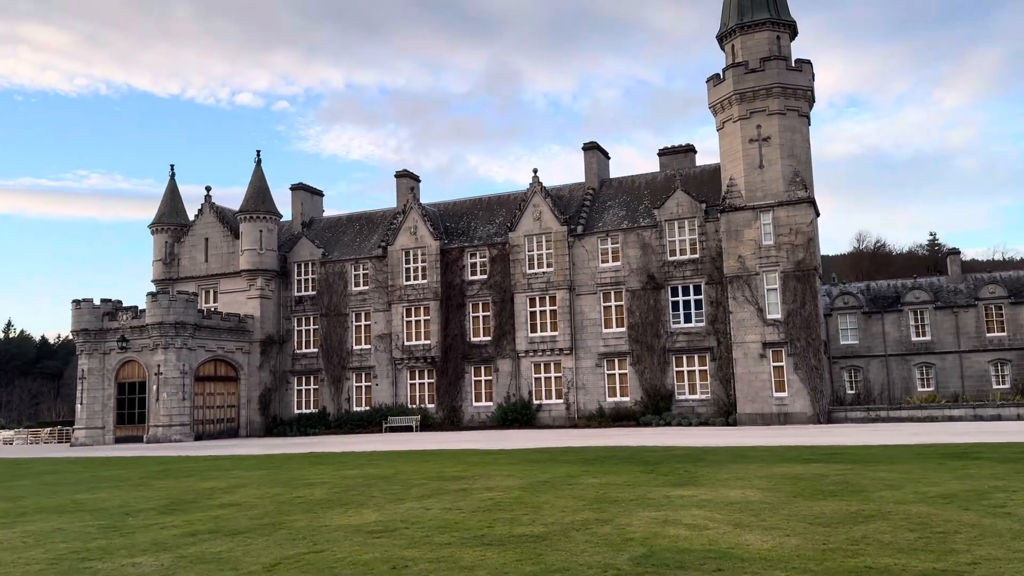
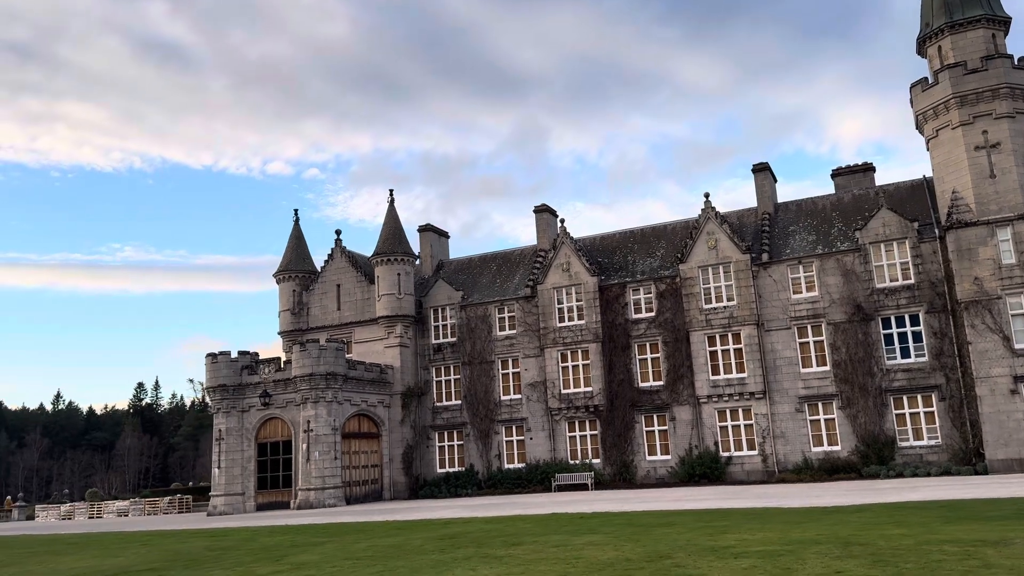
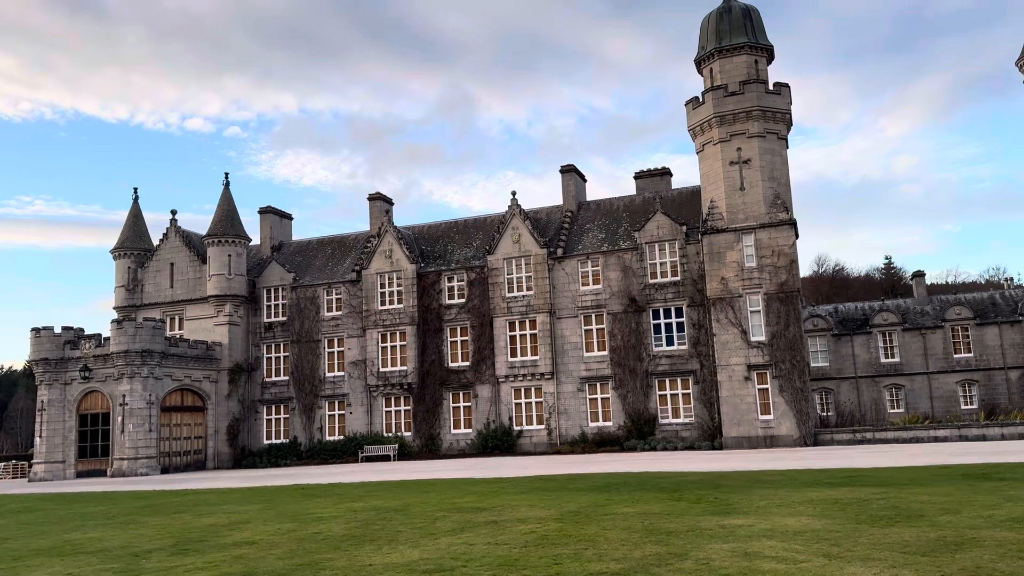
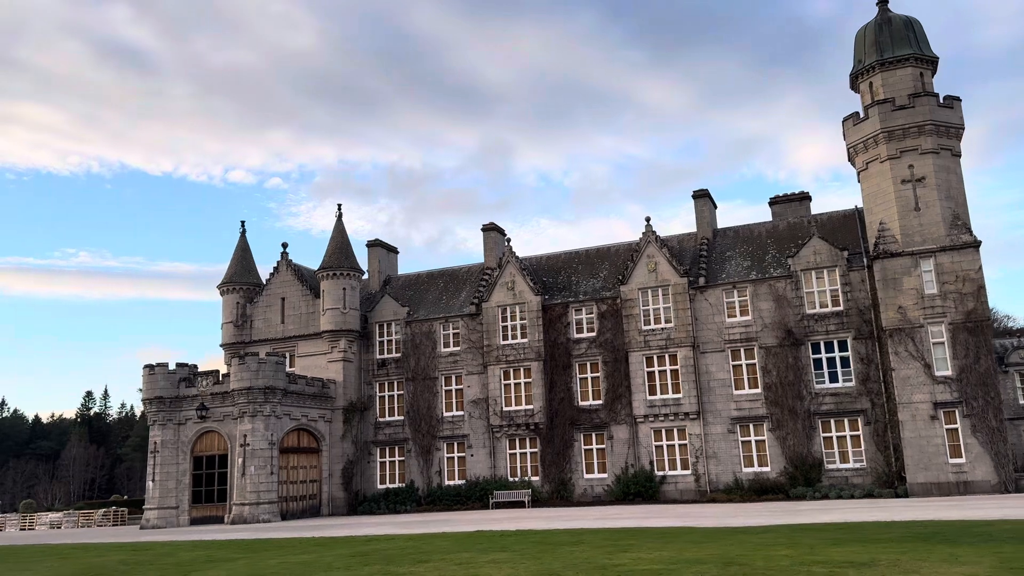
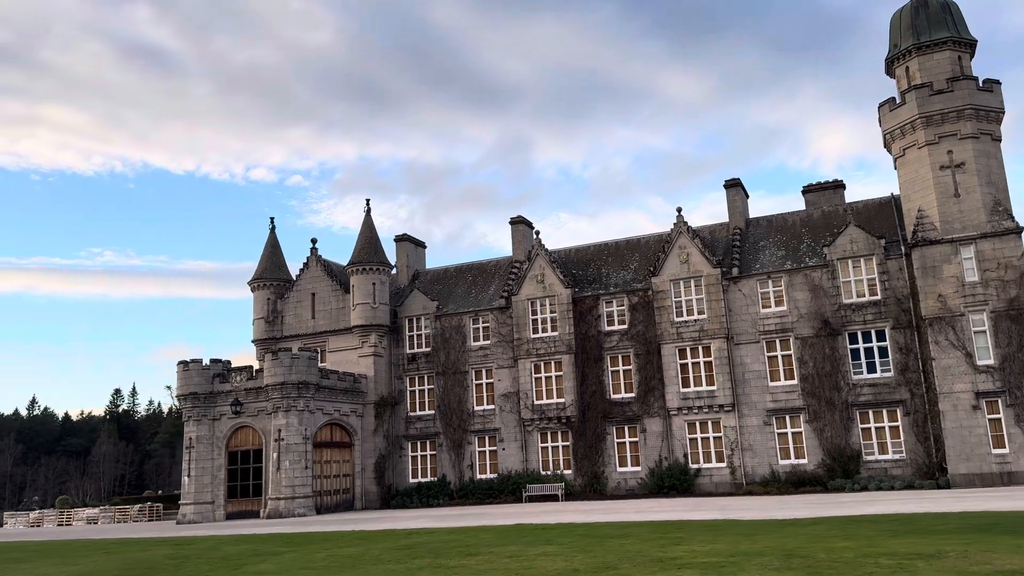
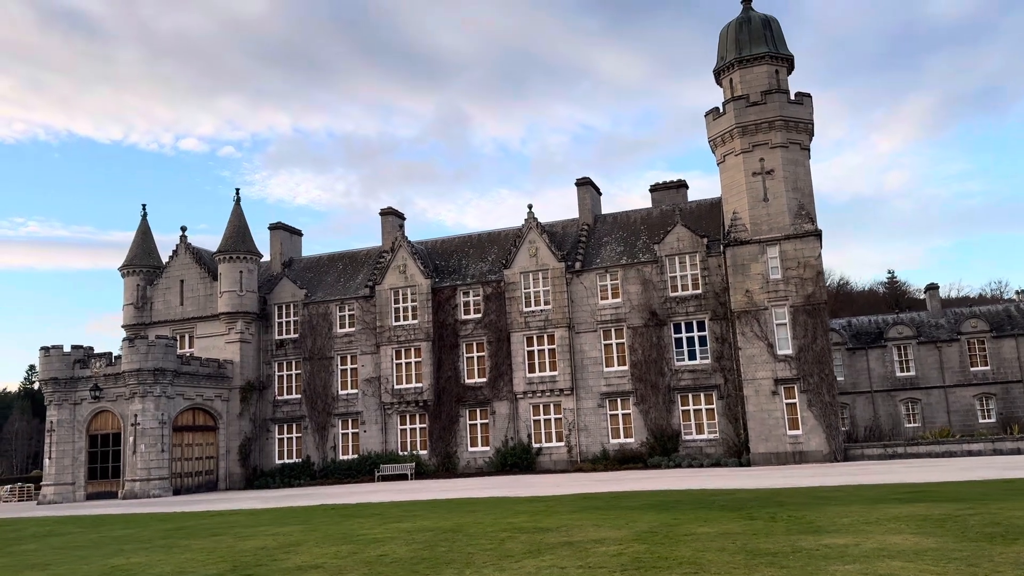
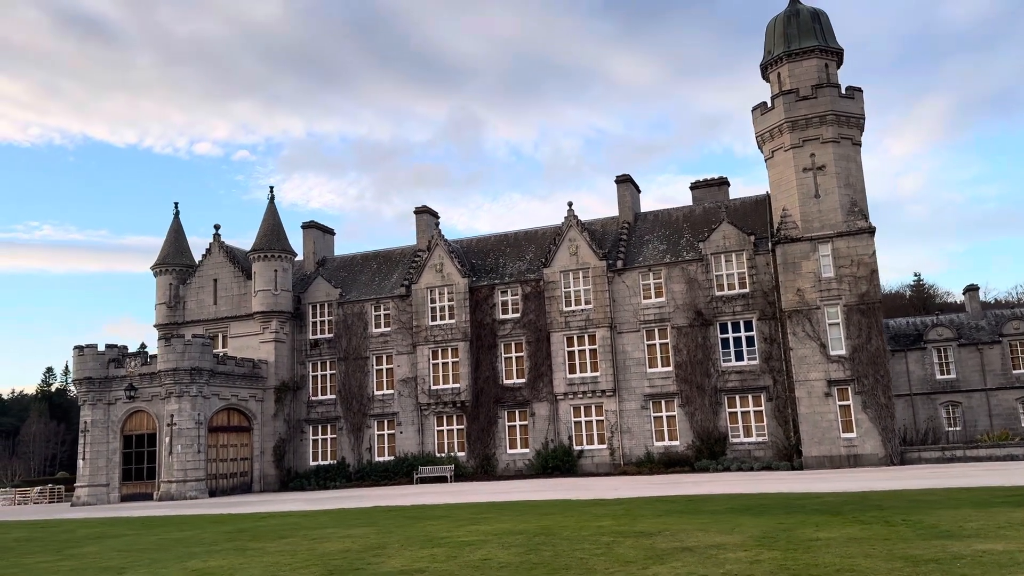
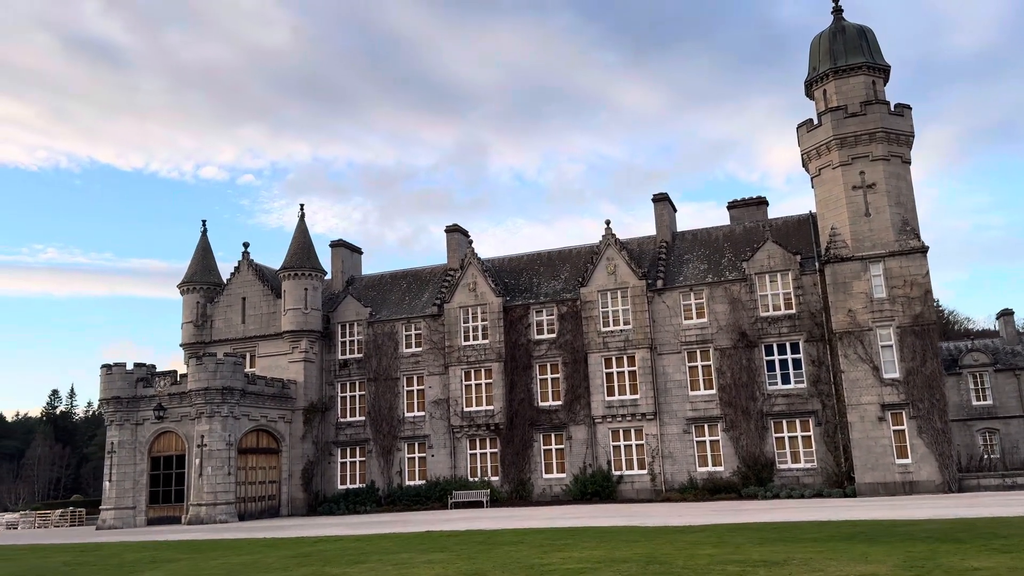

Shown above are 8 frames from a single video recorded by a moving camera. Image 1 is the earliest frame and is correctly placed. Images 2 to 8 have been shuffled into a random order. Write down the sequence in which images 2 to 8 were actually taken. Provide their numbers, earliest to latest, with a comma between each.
3, 6, 7, 8, 4, 5, 2
